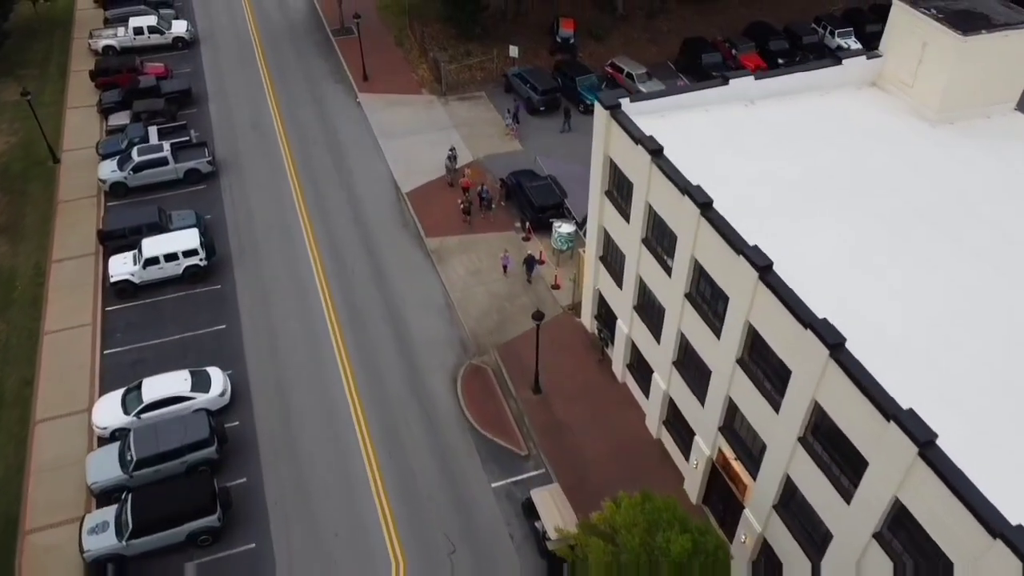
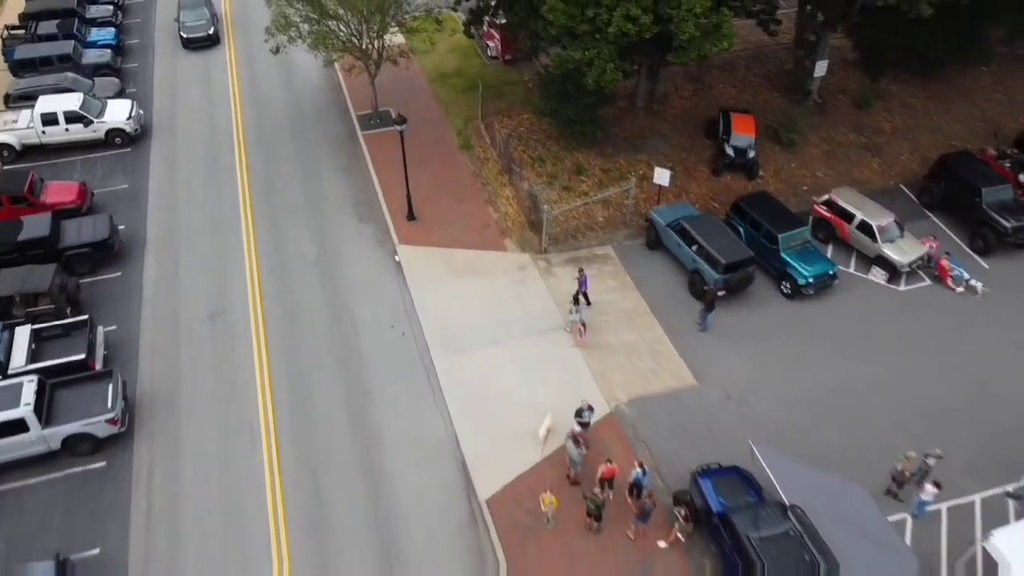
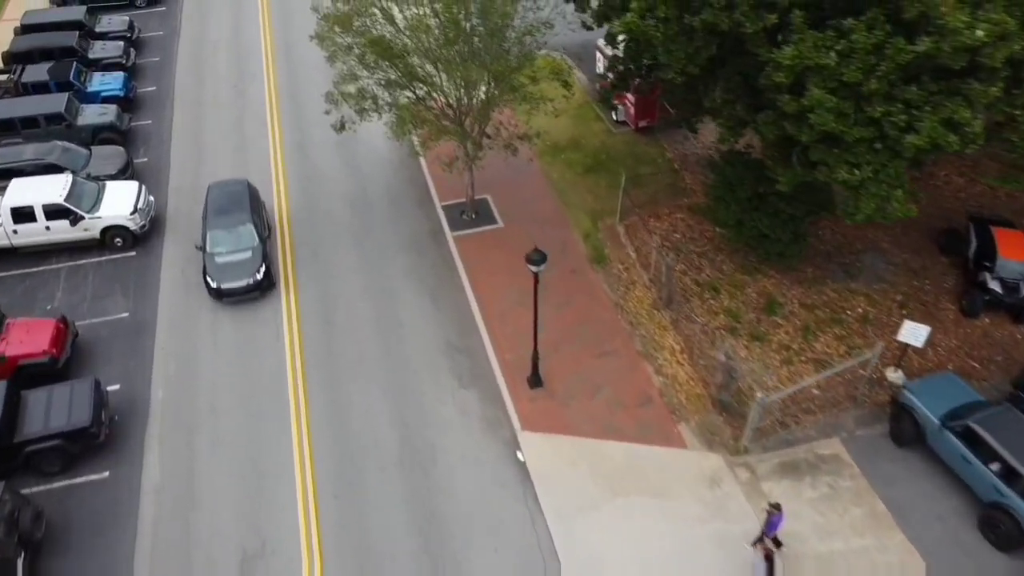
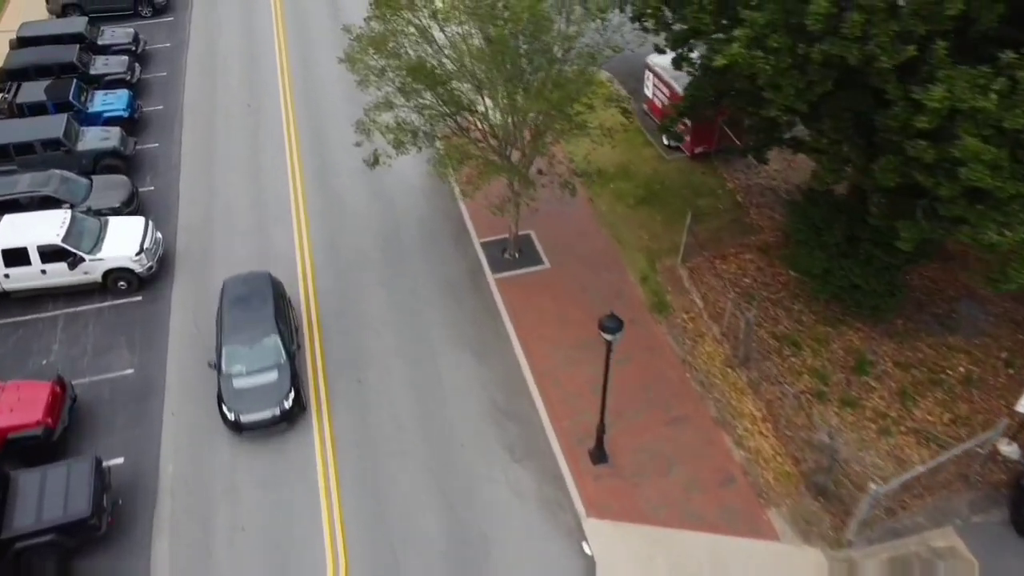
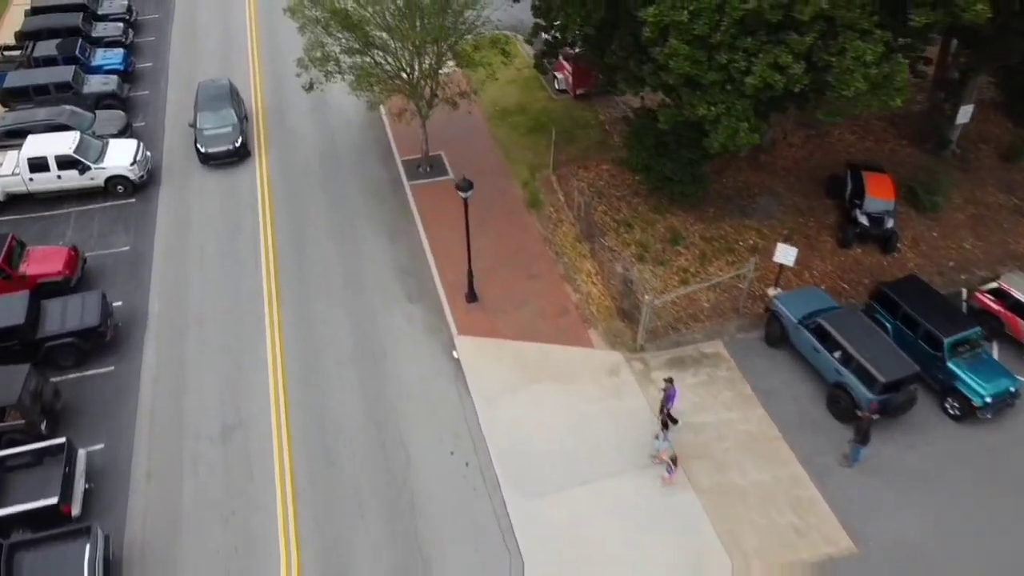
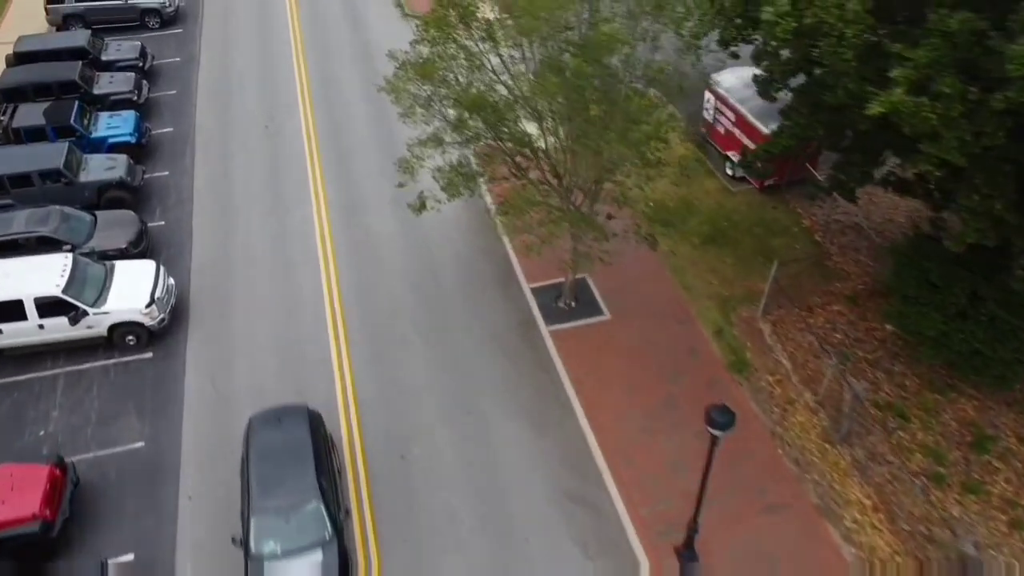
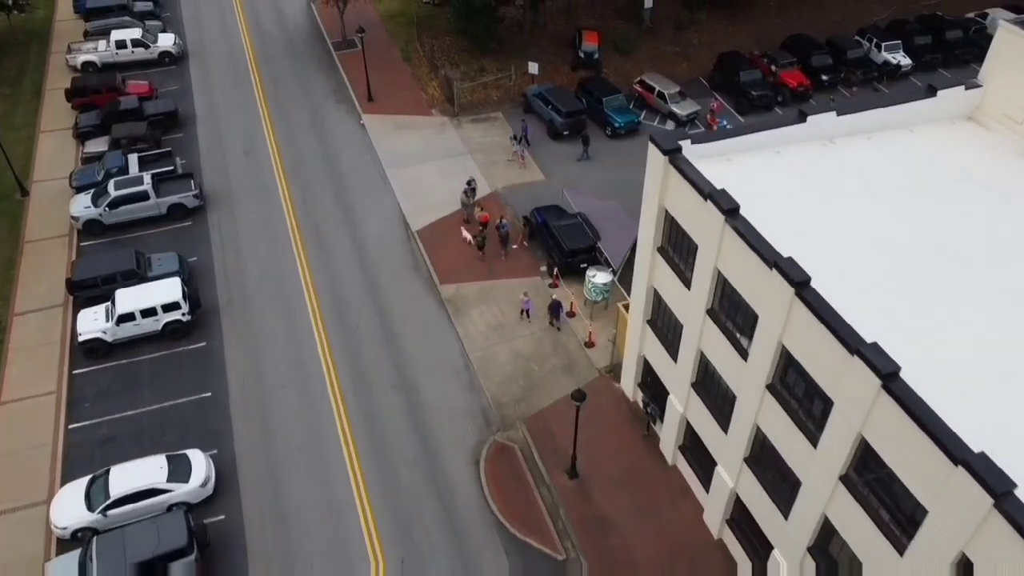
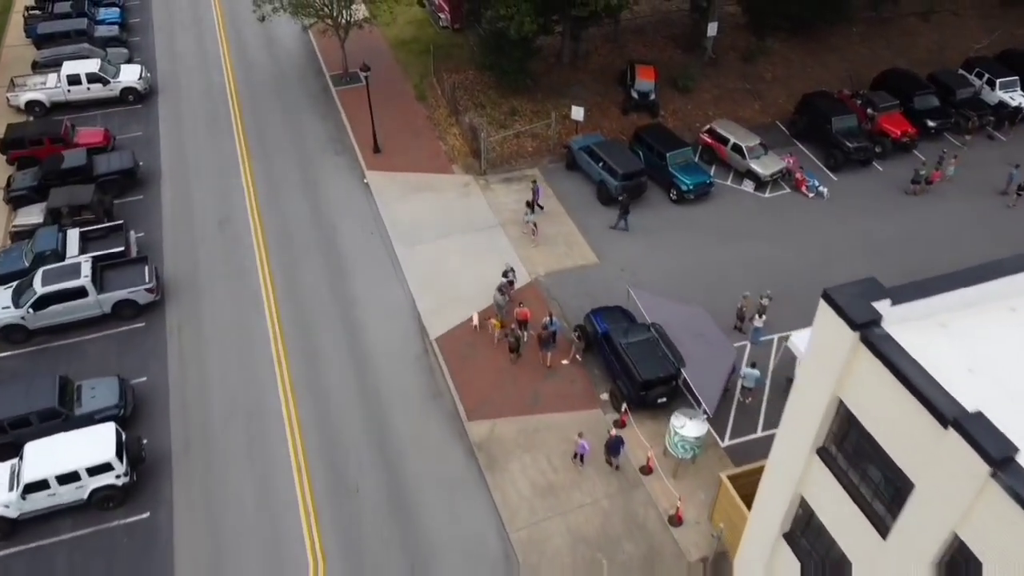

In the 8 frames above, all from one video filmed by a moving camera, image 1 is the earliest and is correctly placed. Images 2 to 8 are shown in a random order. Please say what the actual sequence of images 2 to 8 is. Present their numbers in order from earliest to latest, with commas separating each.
7, 8, 2, 5, 3, 4, 6
